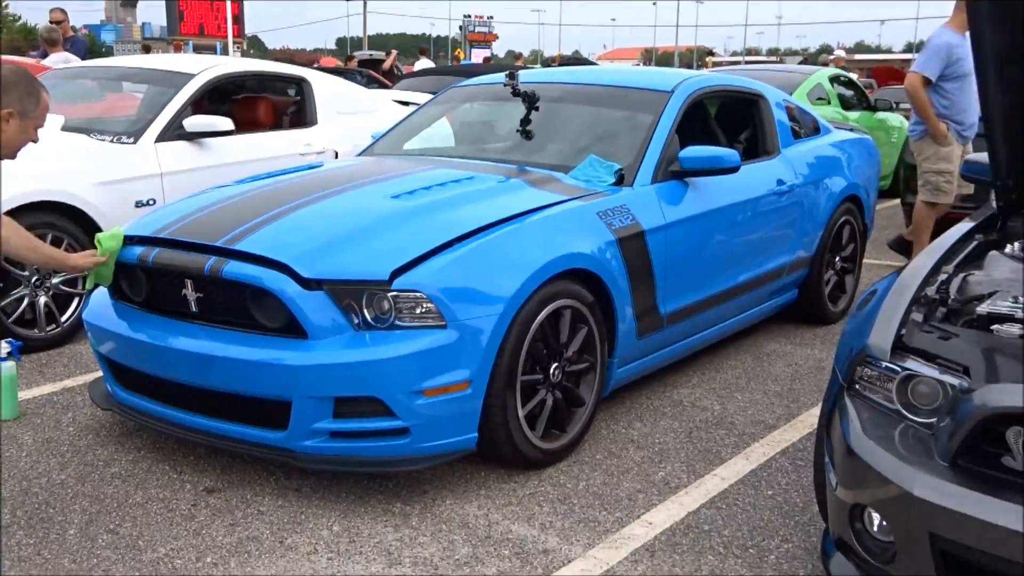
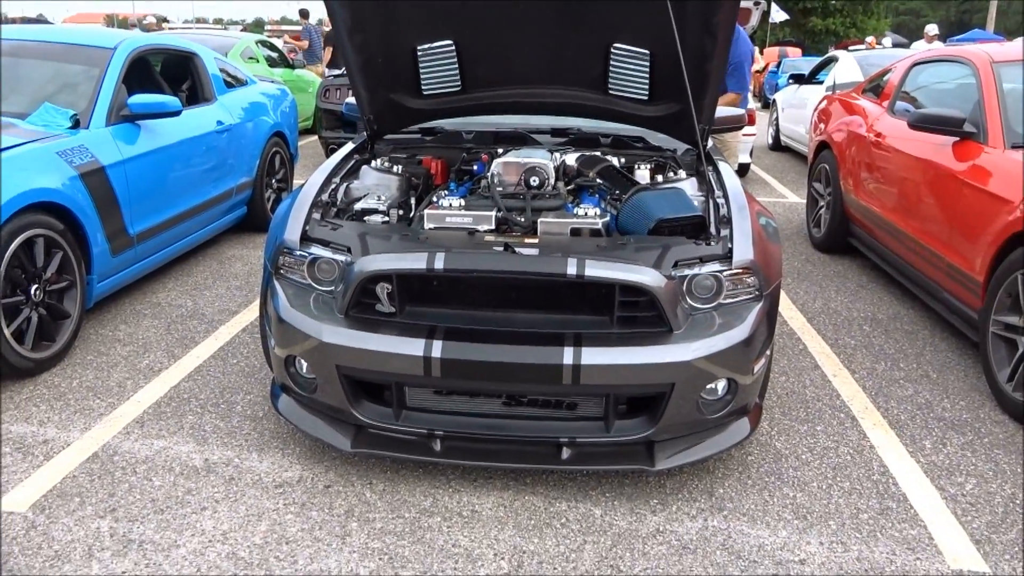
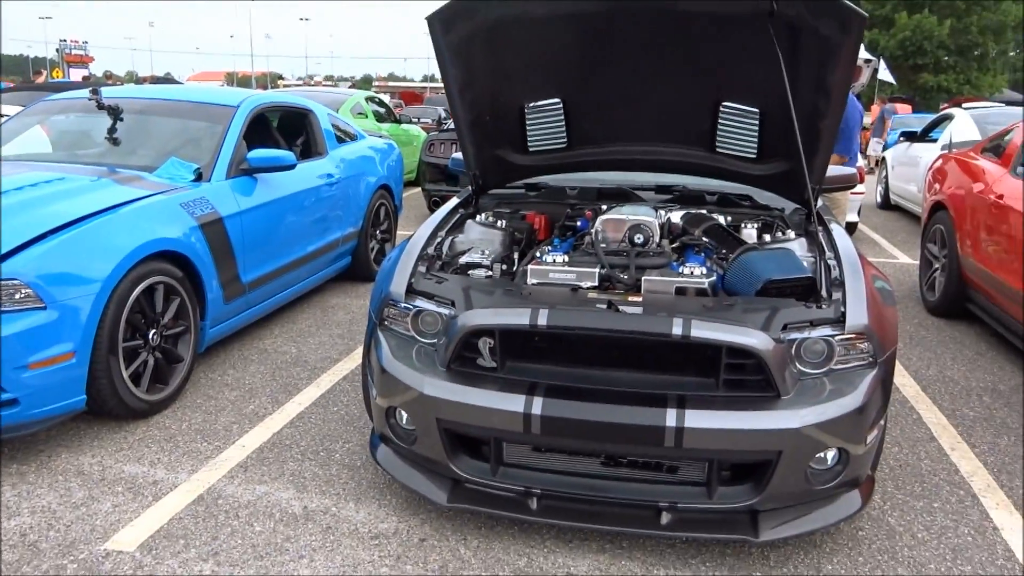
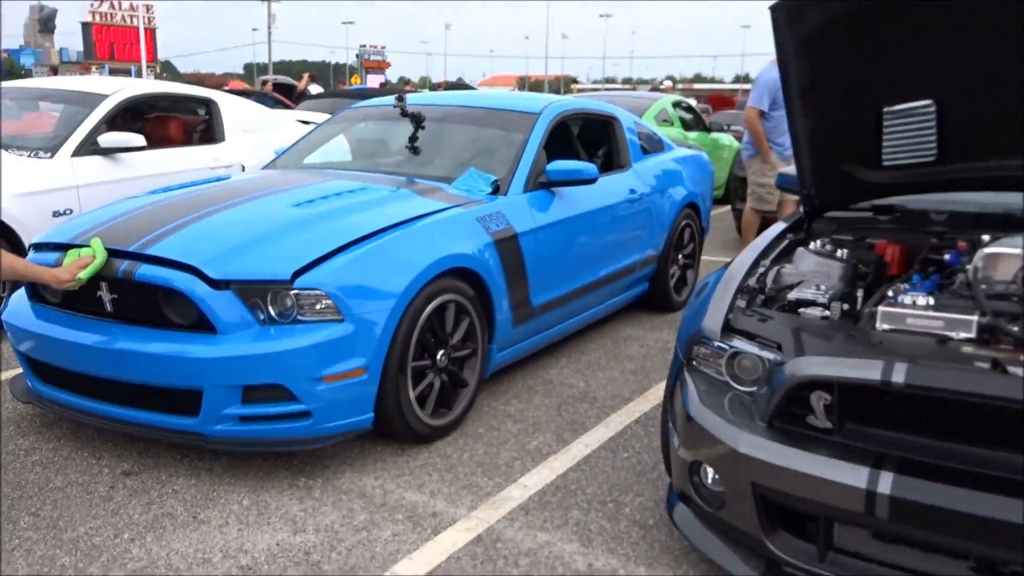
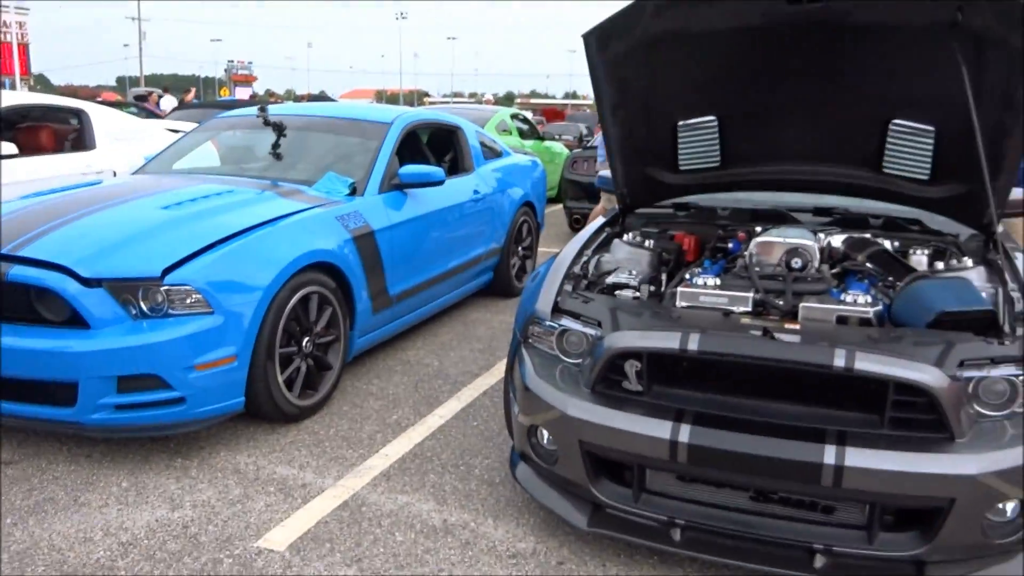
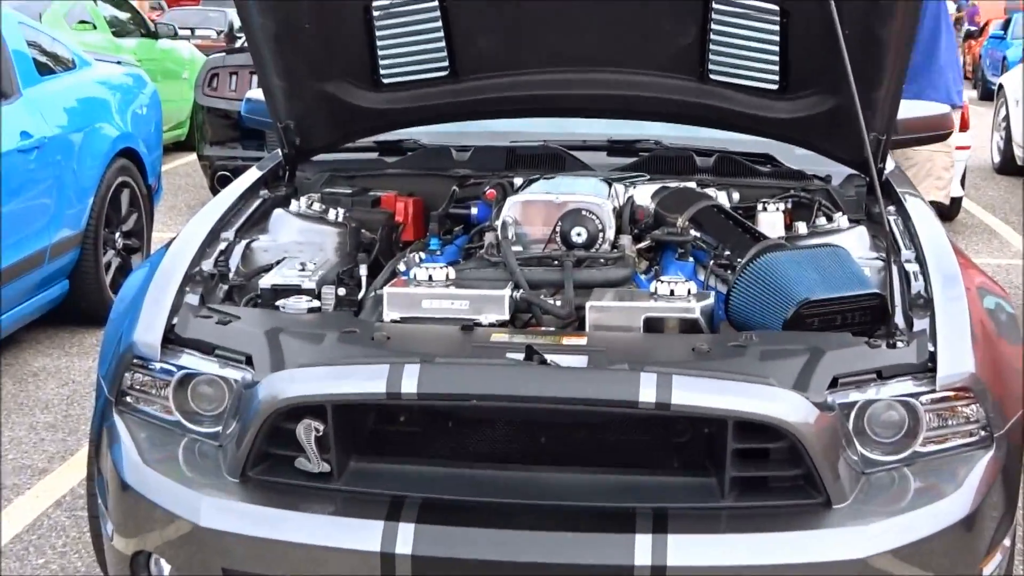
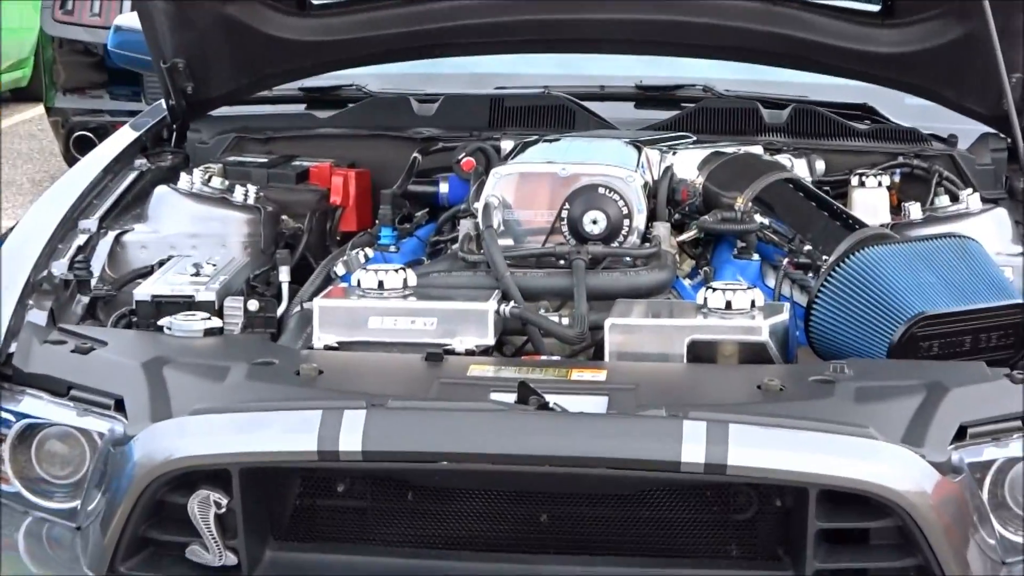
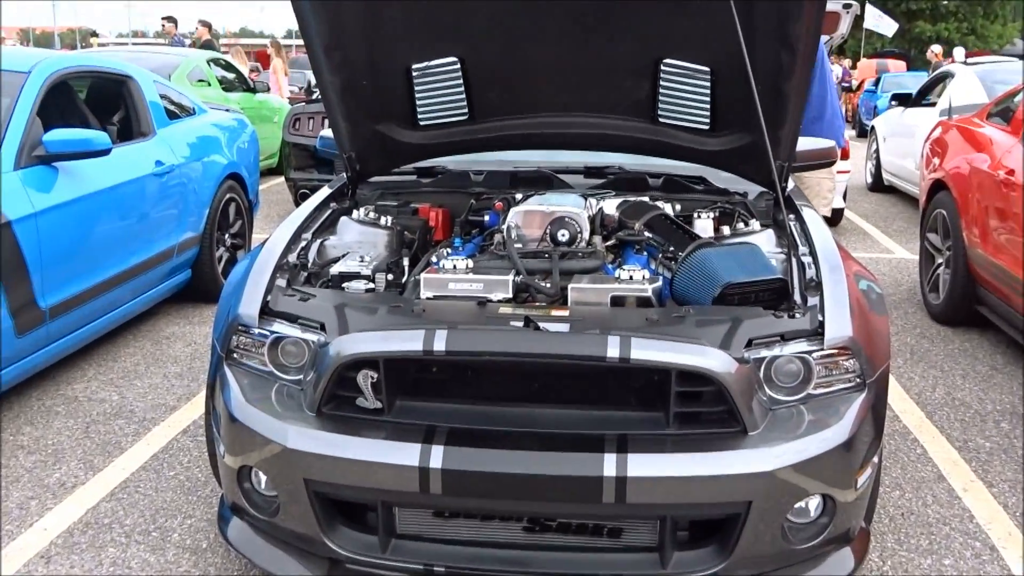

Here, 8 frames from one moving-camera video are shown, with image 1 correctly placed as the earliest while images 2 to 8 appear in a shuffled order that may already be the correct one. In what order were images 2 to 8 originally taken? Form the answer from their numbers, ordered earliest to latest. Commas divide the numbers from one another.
4, 5, 3, 2, 8, 6, 7
